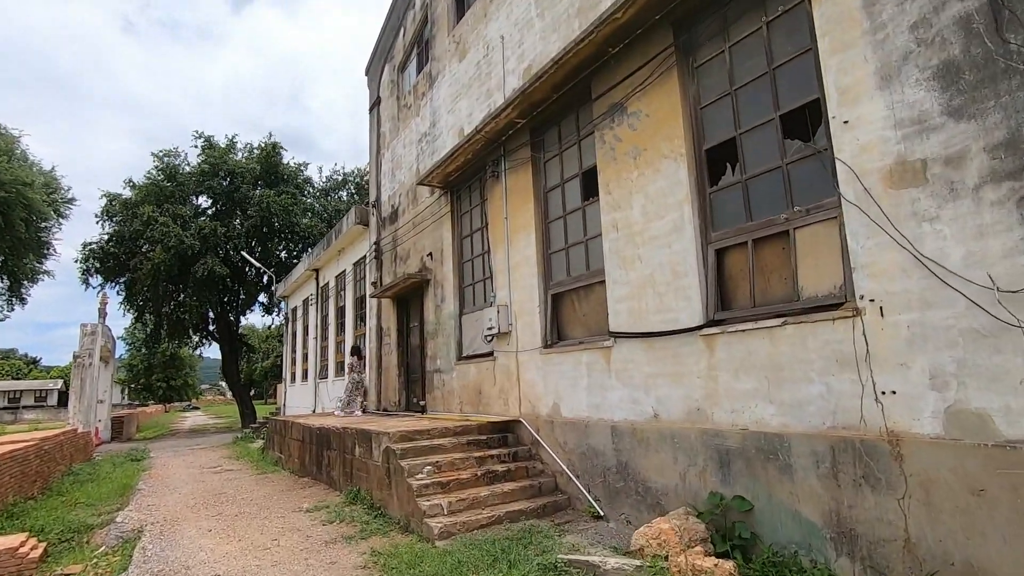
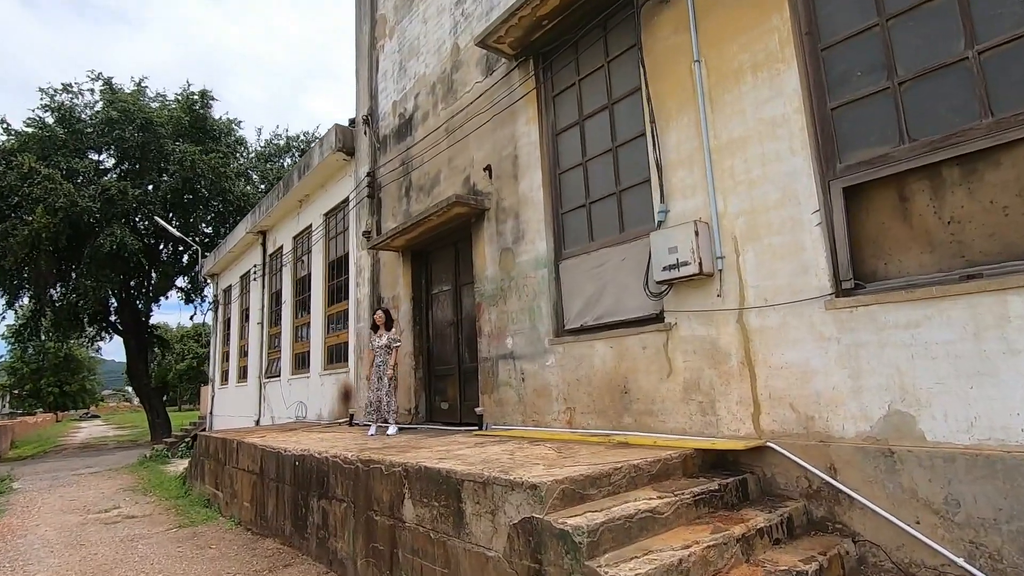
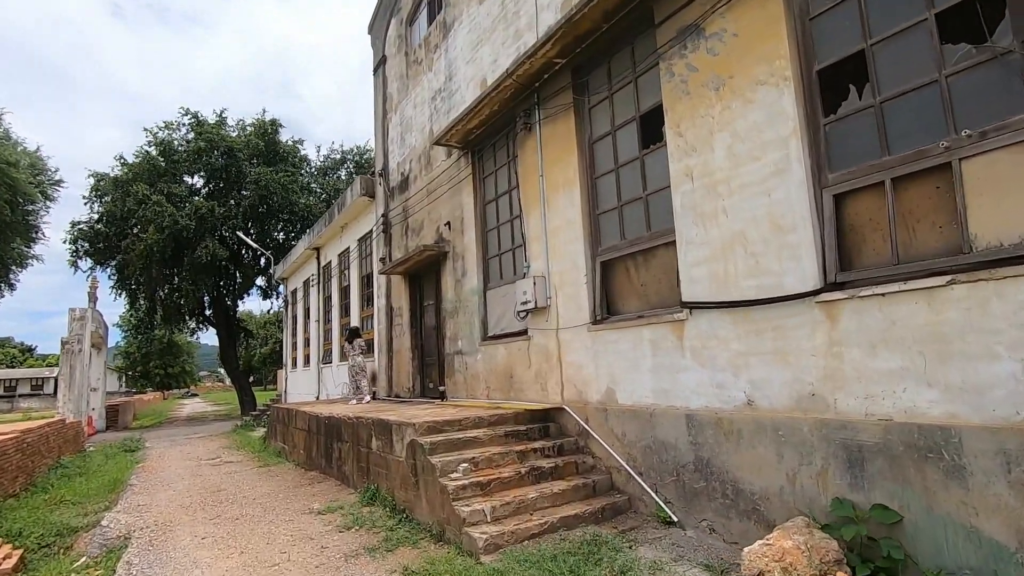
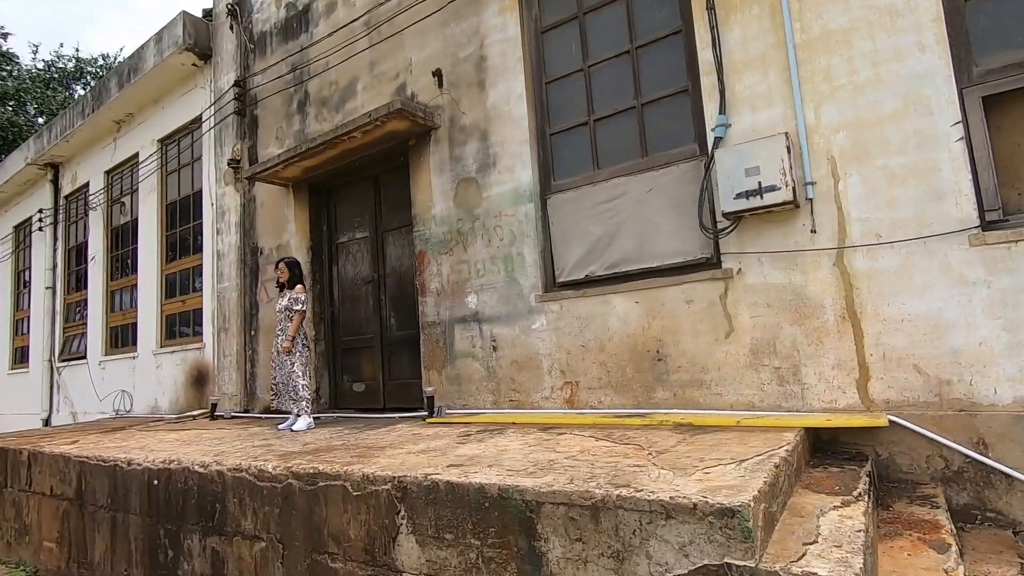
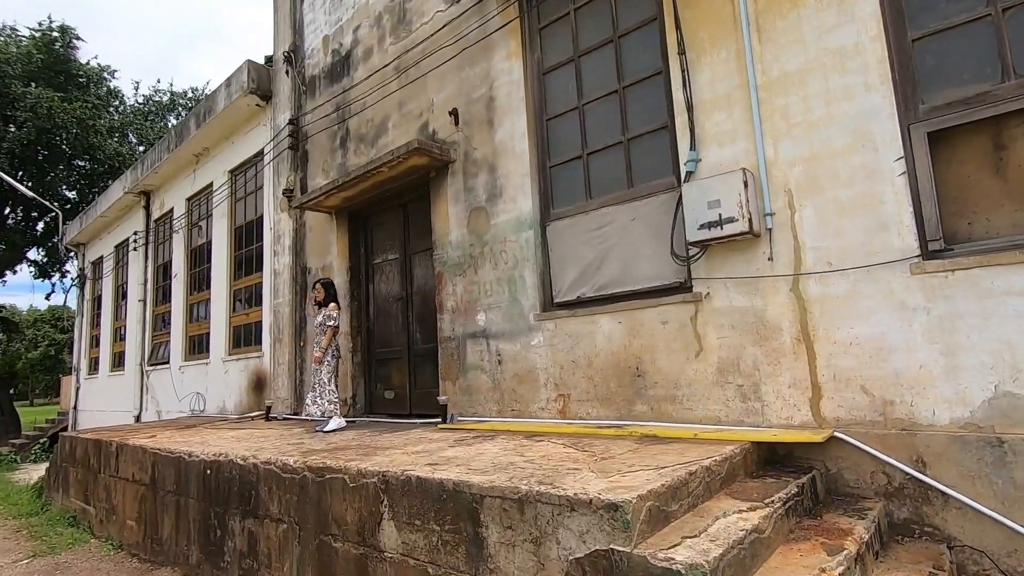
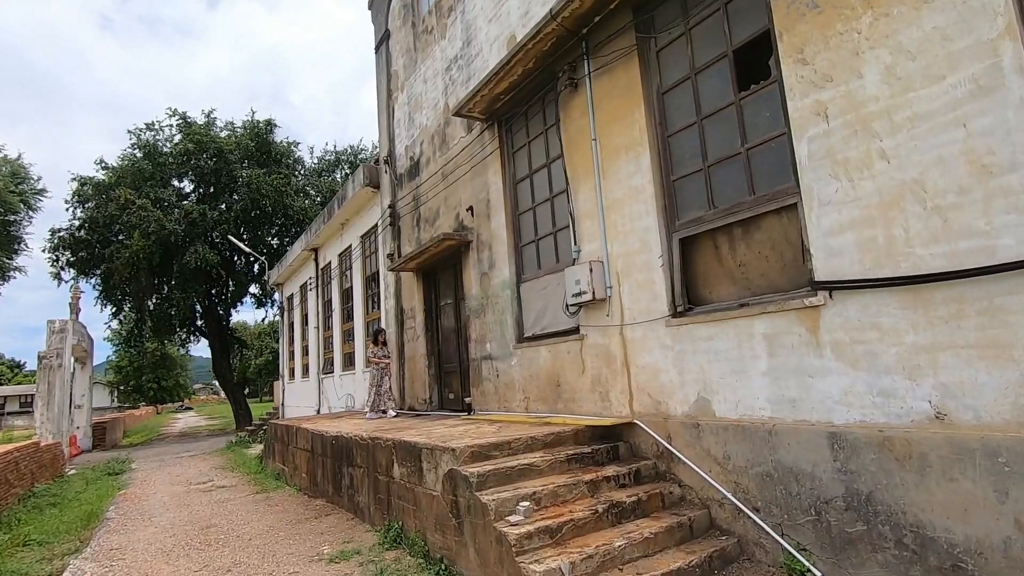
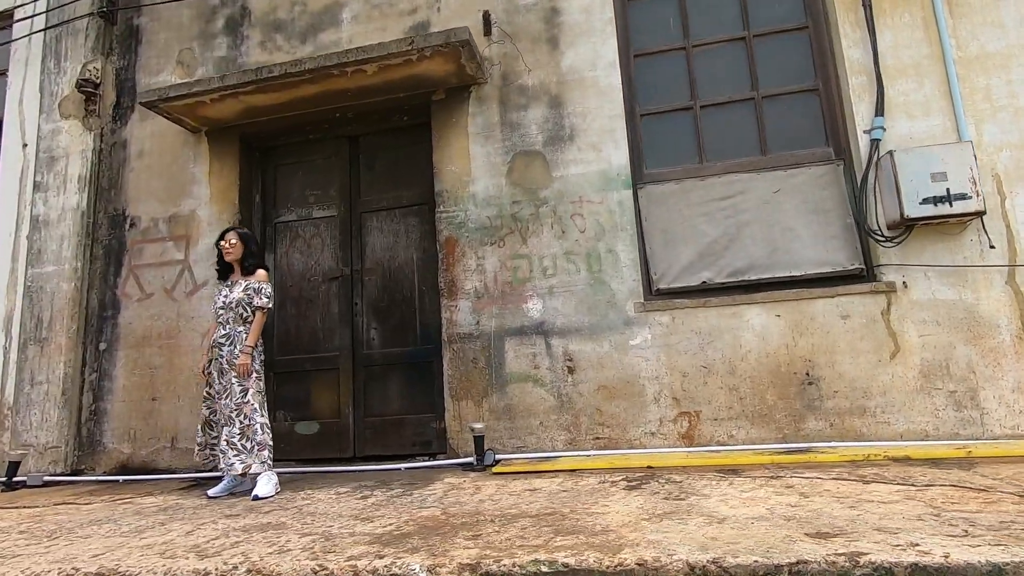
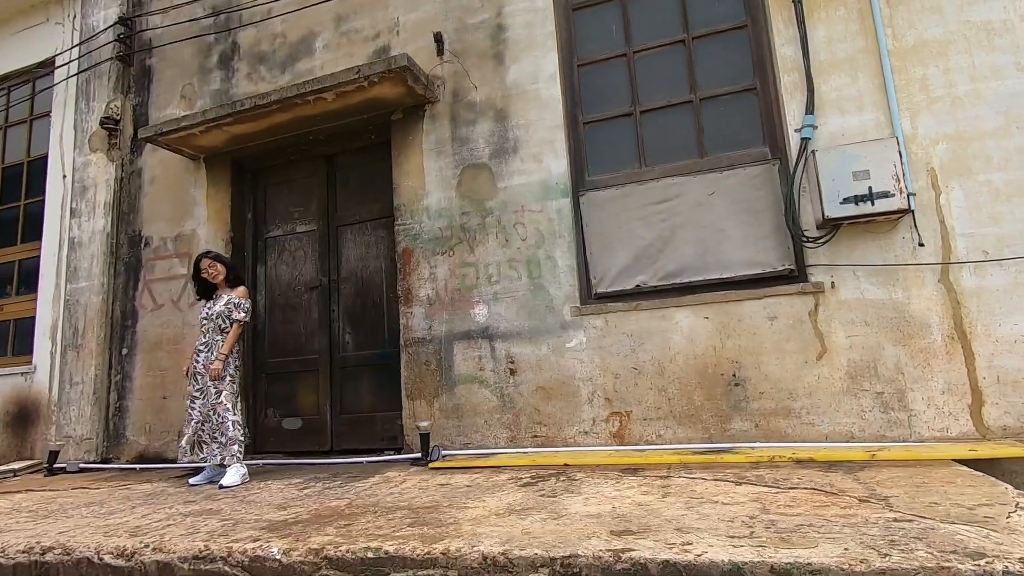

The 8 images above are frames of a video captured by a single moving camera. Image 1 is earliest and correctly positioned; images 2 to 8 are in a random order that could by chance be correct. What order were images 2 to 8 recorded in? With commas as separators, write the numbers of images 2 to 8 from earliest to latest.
3, 6, 2, 5, 4, 8, 7
